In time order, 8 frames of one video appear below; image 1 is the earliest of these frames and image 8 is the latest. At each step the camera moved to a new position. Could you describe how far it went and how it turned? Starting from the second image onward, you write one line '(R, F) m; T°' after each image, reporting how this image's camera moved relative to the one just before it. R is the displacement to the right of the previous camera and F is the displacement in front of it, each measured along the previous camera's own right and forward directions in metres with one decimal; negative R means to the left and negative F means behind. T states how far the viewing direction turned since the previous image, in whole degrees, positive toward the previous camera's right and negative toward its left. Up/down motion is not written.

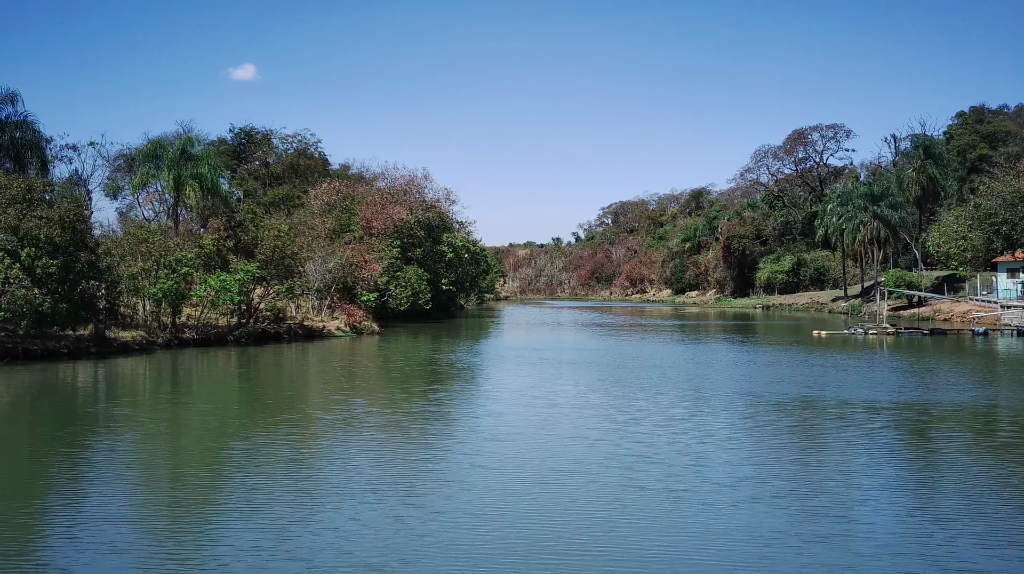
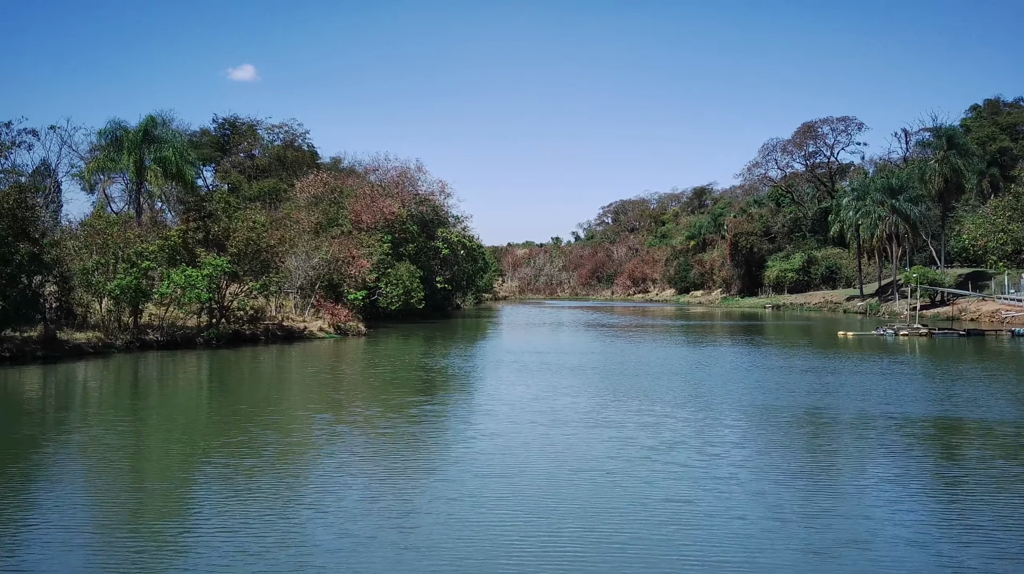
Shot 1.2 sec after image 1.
(0.0, +2.6) m; 0°
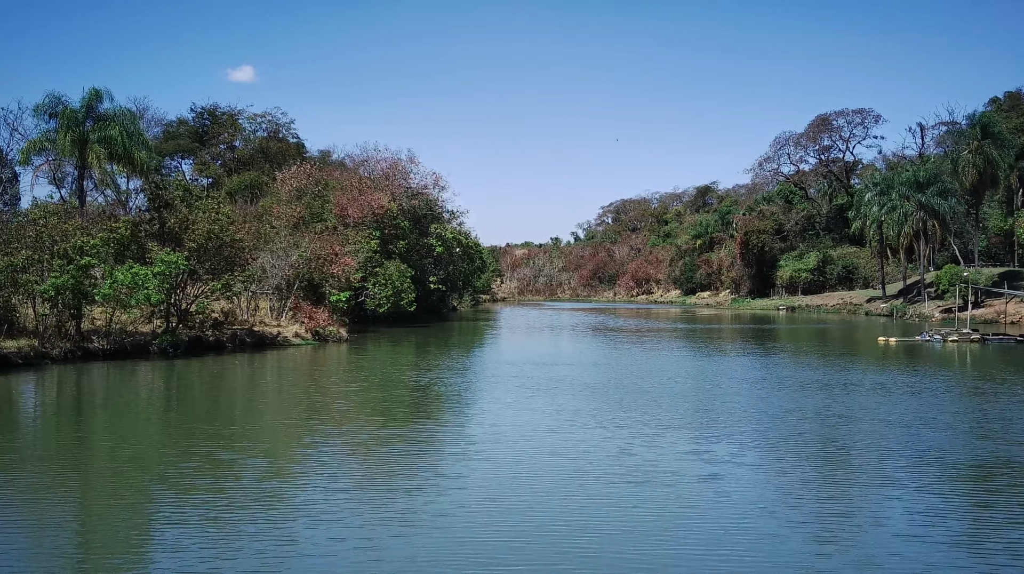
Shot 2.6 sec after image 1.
(0.0, +3.3) m; 0°
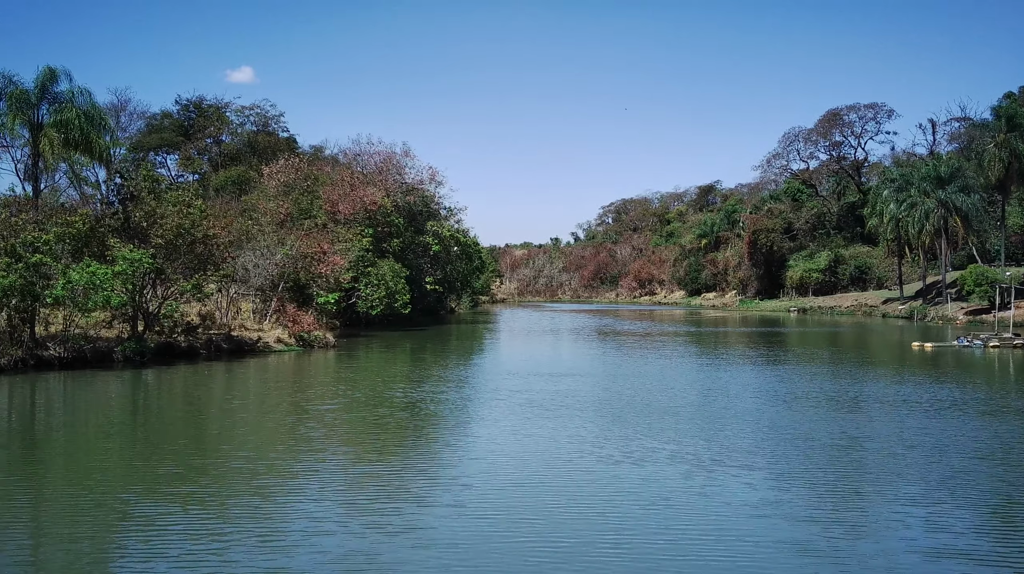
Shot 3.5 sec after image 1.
(-0.1, +2.1) m; 0°
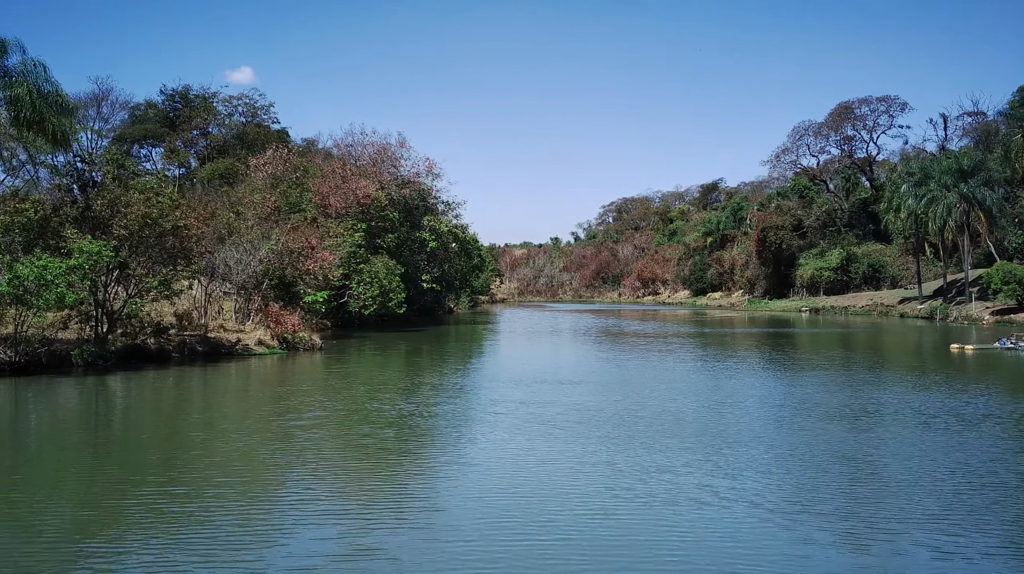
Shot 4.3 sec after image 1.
(-0.1, +2.0) m; 0°
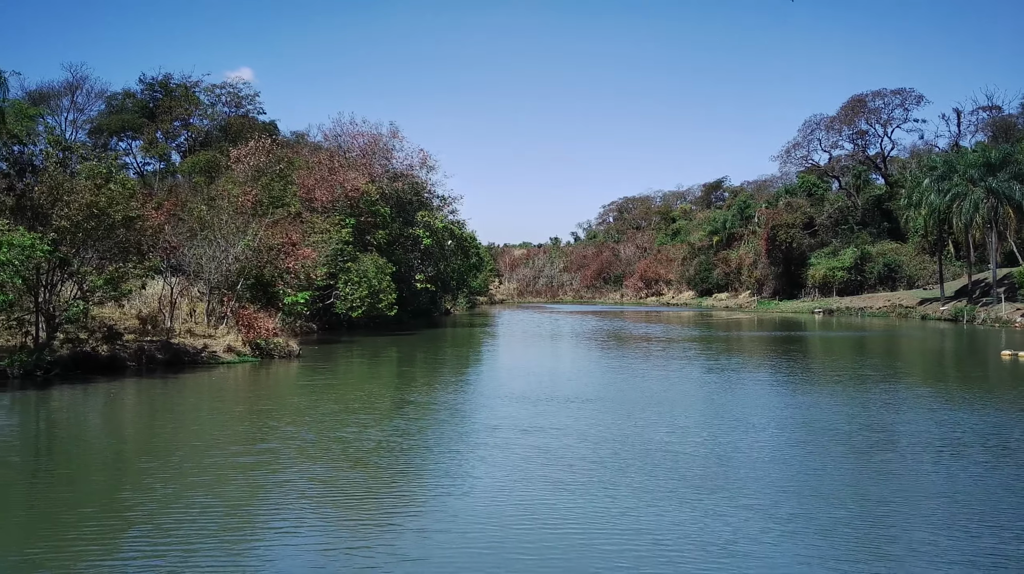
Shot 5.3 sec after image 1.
(0.0, +2.3) m; 0°
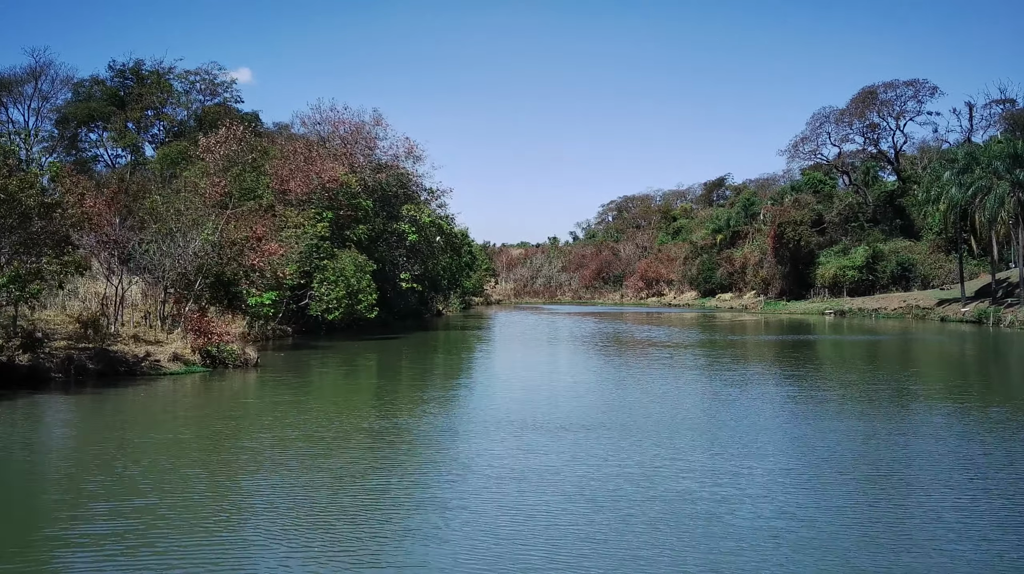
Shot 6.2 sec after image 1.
(+0.3, +2.4) m; 0°
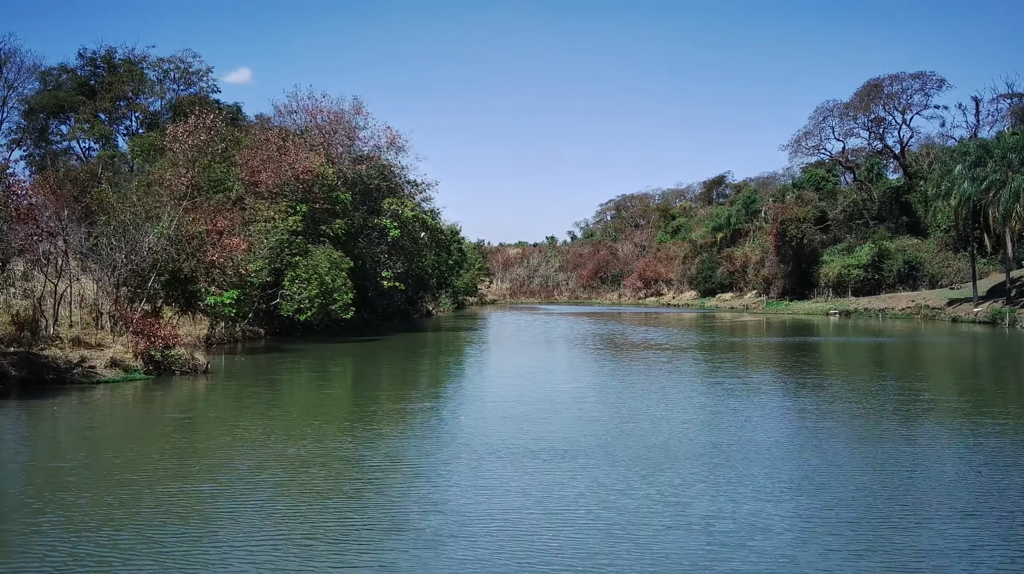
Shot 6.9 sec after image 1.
(+0.4, +1.8) m; 0°
